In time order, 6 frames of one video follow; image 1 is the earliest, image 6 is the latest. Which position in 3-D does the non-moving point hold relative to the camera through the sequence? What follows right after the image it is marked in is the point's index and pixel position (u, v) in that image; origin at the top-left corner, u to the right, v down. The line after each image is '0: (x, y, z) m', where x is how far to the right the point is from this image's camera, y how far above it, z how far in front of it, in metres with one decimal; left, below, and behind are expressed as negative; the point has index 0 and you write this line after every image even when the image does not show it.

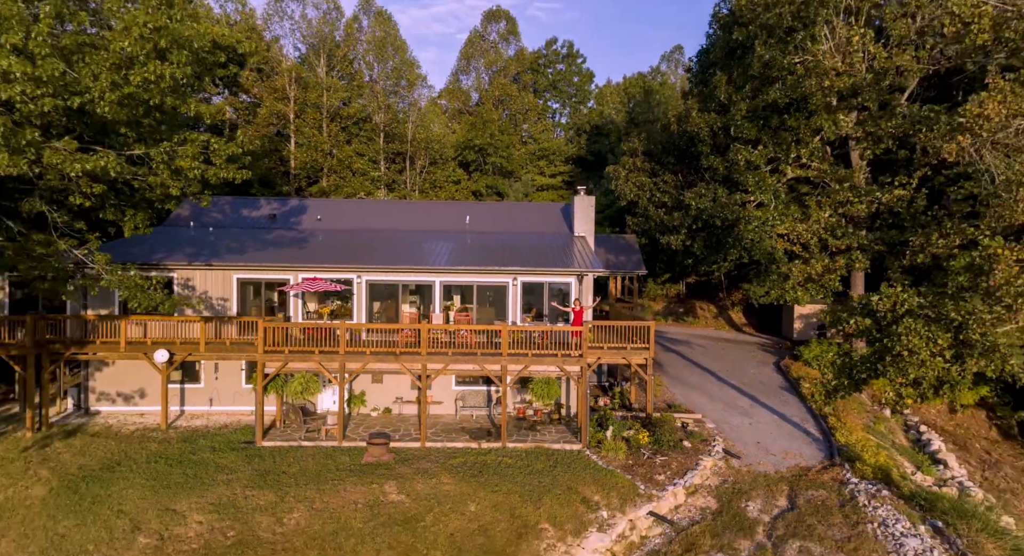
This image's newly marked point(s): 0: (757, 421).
0: (+6.6, -3.8, +16.6) m
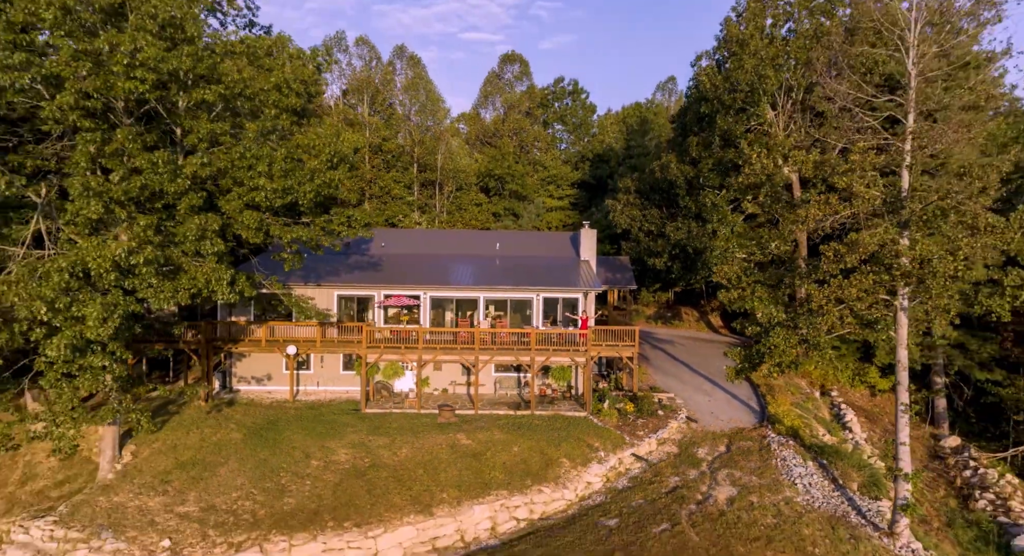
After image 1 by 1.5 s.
0: (+7.5, -4.4, +22.9) m
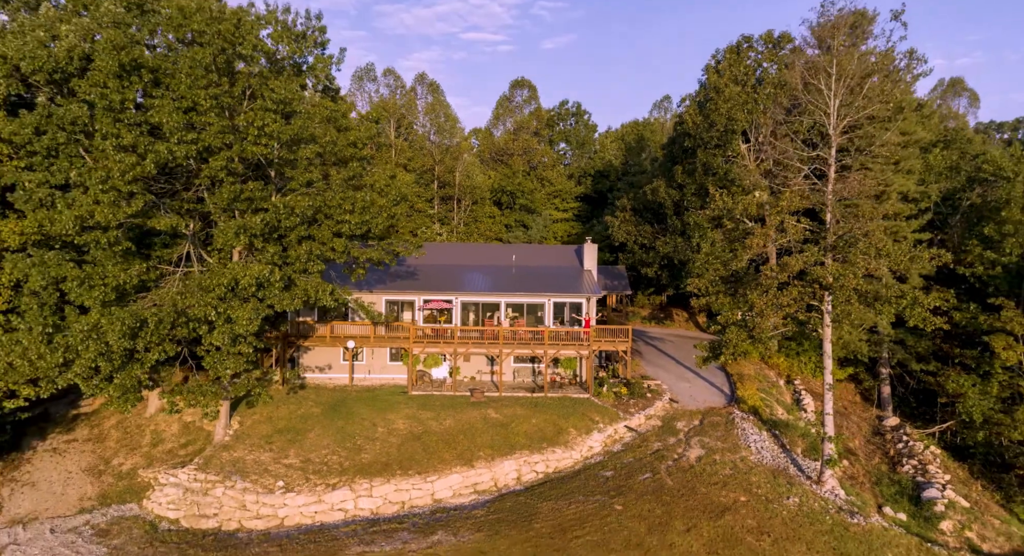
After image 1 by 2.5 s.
0: (+8.2, -4.8, +28.0) m
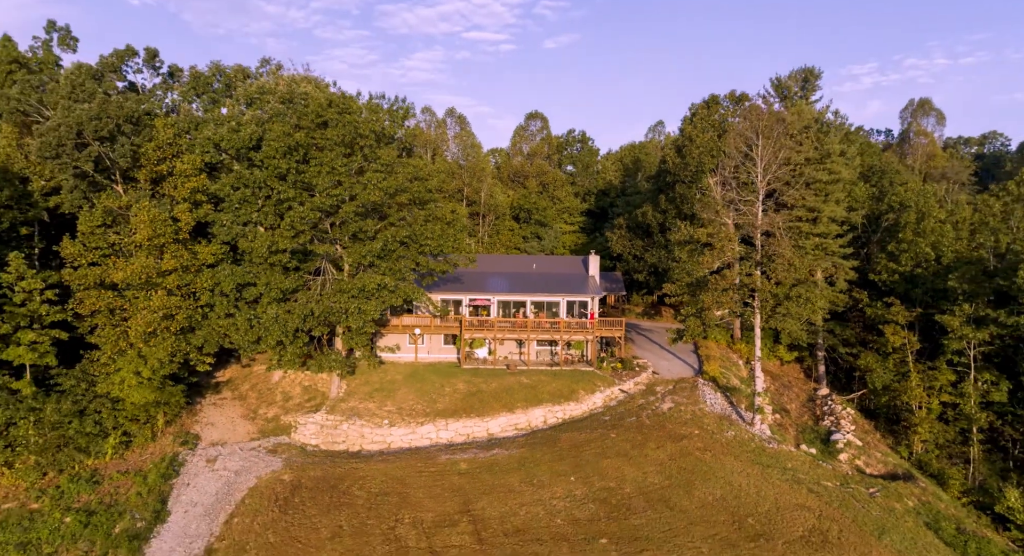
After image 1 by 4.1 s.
0: (+9.6, -5.1, +37.3) m
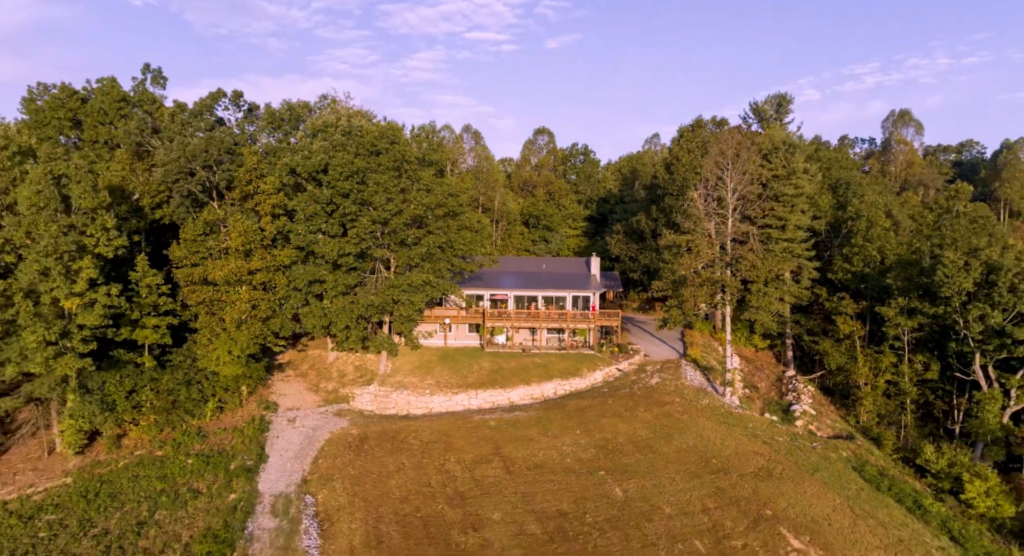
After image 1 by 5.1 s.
0: (+10.6, -5.0, +44.1) m
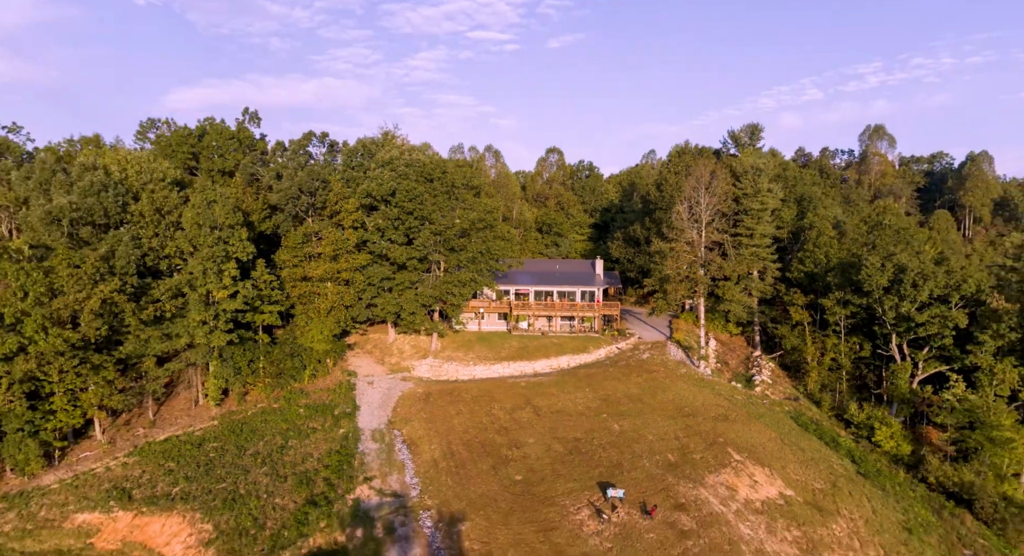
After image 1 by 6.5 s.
0: (+12.4, -4.8, +54.9) m
